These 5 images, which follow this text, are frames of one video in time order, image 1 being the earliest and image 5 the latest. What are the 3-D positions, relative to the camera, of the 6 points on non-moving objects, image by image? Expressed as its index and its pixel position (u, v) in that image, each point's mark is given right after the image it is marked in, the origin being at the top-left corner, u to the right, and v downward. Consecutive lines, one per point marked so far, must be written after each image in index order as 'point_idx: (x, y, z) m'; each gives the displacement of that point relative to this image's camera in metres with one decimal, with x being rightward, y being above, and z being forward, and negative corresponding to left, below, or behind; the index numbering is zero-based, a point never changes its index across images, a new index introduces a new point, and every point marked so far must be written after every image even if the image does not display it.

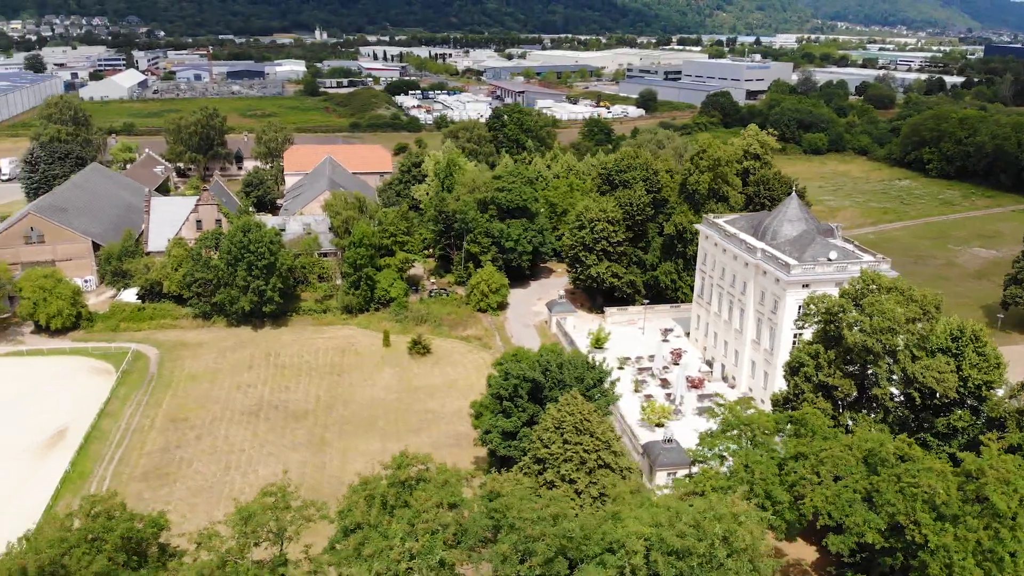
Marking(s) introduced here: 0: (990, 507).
0: (+9.6, -4.5, +16.7) m
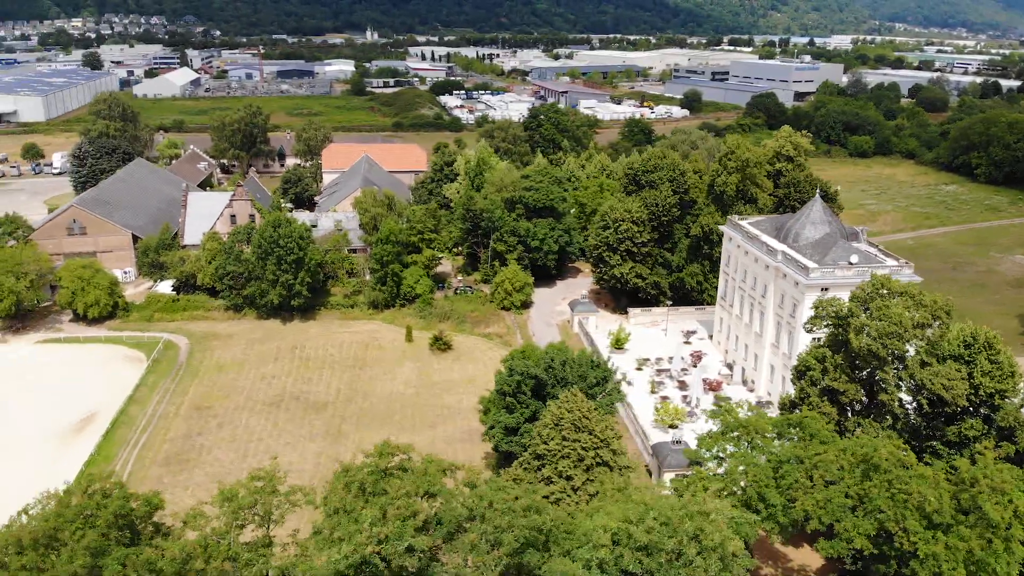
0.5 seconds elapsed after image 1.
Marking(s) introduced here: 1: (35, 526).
0: (+9.3, -4.6, +16.4) m
1: (-8.3, -4.1, +14.6) m
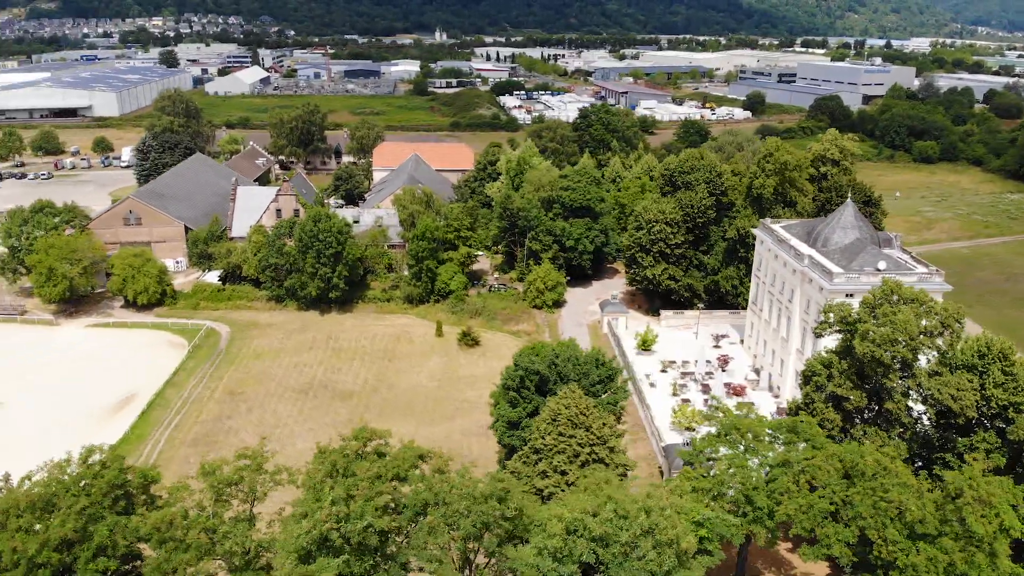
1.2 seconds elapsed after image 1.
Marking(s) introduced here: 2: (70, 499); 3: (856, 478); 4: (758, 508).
0: (+8.8, -4.7, +16.0) m
1: (-8.9, -3.8, +15.6) m
2: (-8.2, -3.9, +15.4) m
3: (+7.4, -4.1, +17.7) m
4: (+5.3, -4.8, +18.1) m
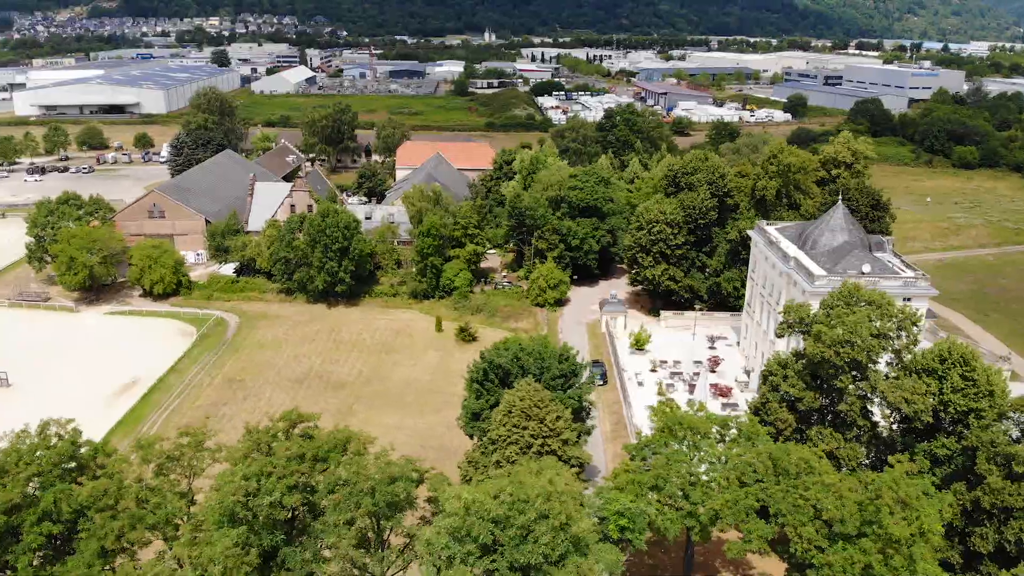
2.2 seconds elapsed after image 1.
0: (+7.2, -4.7, +16.1) m
1: (-10.4, -3.4, +16.8) m
2: (-9.8, -3.6, +16.5) m
3: (+5.9, -4.1, +17.9) m
4: (+3.9, -4.7, +18.3) m
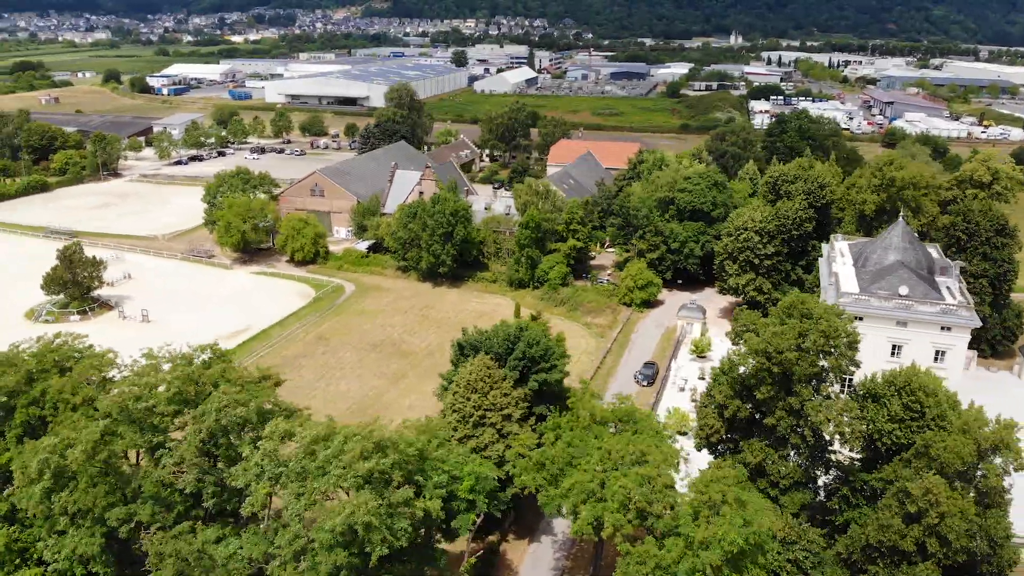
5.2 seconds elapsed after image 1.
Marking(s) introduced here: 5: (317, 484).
0: (+3.5, -4.8, +16.2) m
1: (-13.0, -1.8, +21.8) m
2: (-12.4, -2.0, +21.4) m
3: (+2.9, -4.0, +18.3) m
4: (+1.0, -4.5, +19.3) m
5: (-3.8, -3.8, +16.2) m
